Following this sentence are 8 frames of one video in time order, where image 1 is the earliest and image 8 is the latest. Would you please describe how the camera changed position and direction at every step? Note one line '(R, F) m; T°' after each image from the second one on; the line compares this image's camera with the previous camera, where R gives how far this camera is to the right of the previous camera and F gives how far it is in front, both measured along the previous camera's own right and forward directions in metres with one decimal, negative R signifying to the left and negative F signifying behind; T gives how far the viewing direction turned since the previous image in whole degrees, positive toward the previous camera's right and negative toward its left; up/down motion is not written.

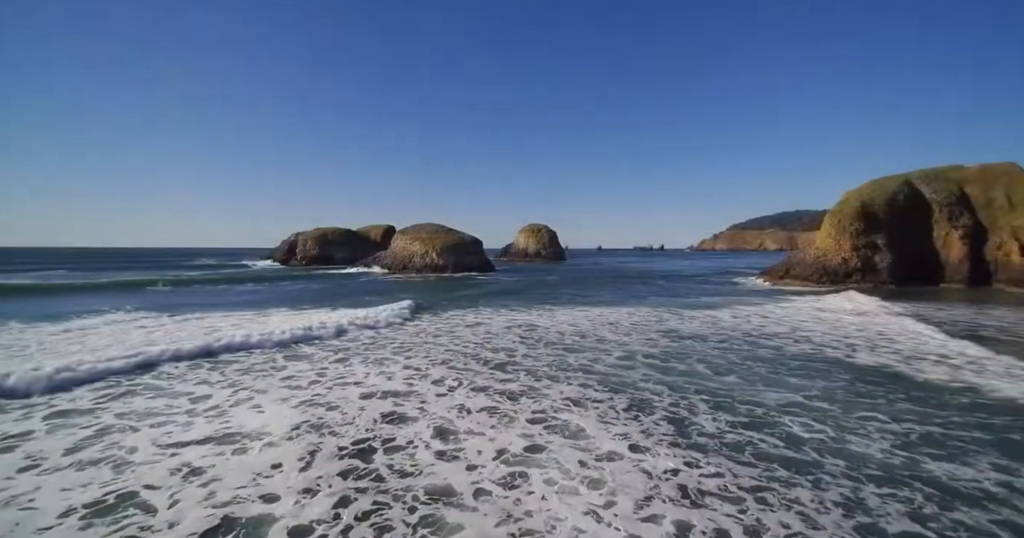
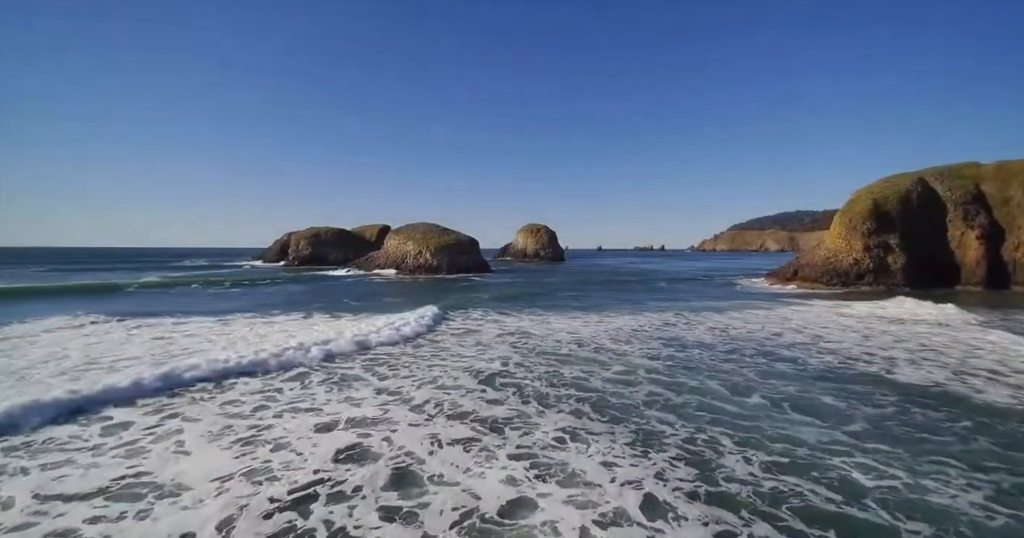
(+0.2, +1.6) m; 0°
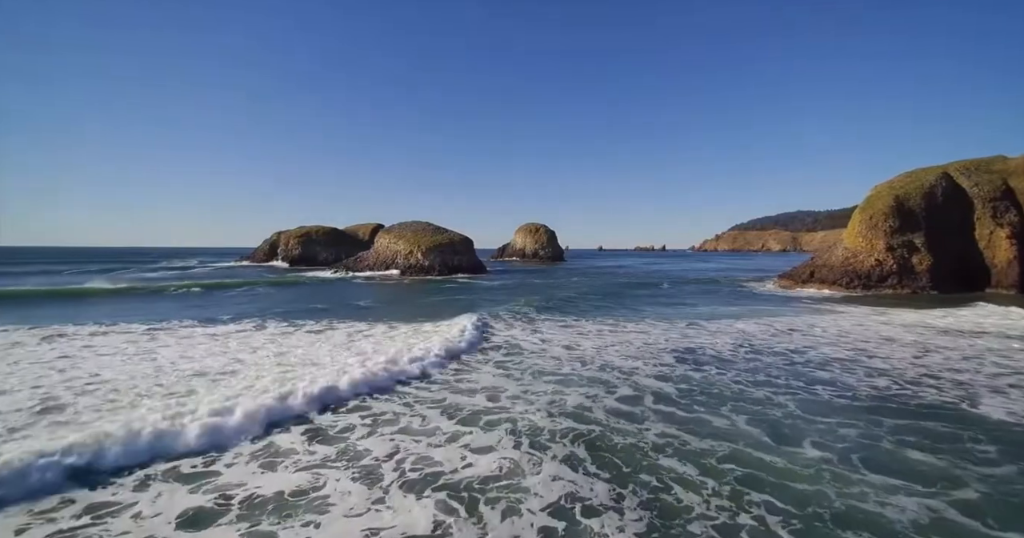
(+0.3, +2.3) m; 0°
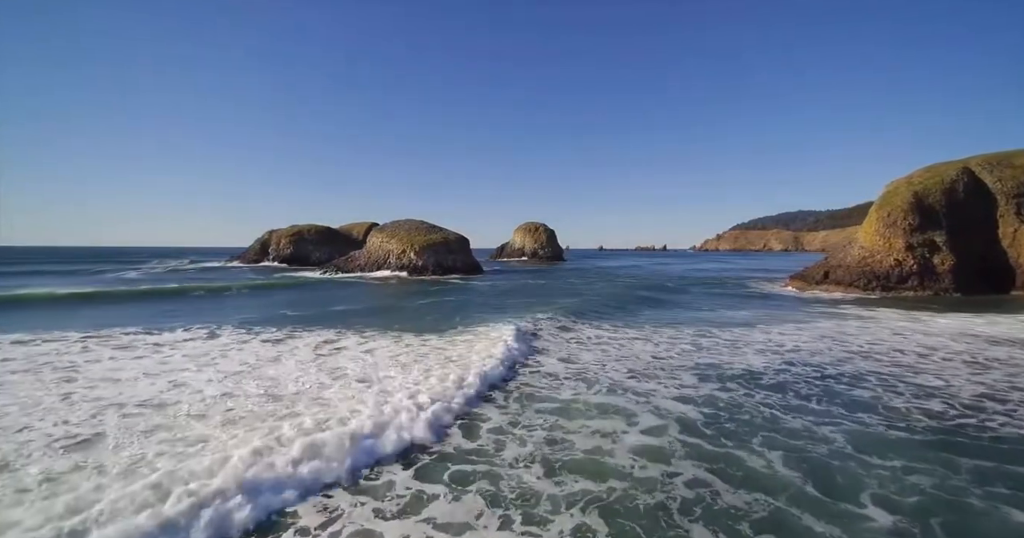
(+0.2, +1.8) m; 0°
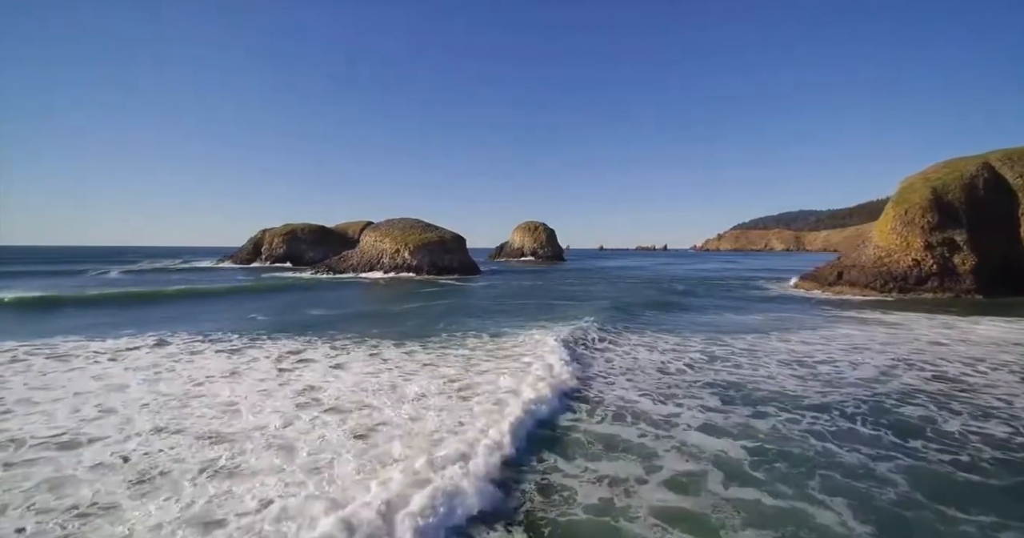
(+0.2, +1.5) m; 0°
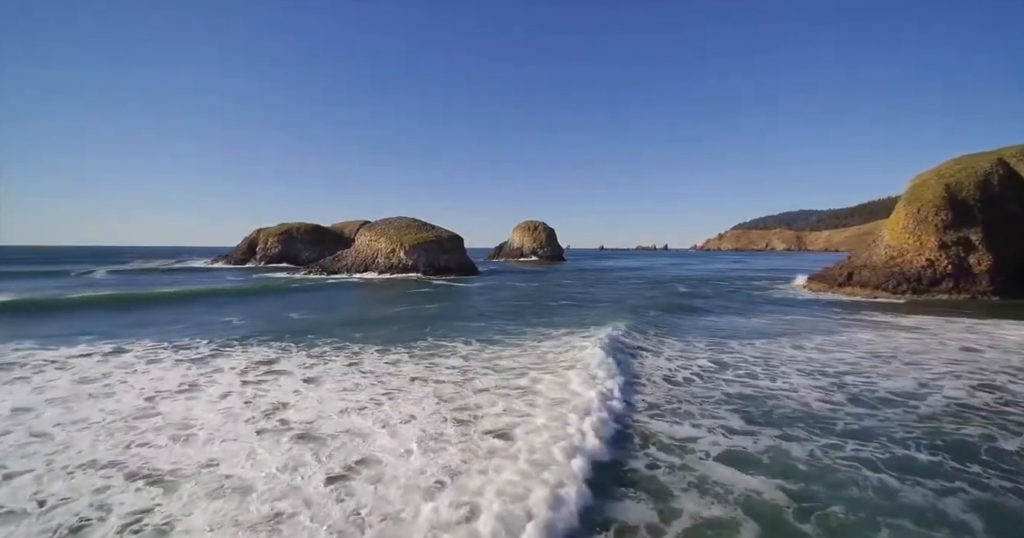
(+0.1, +1.0) m; 0°
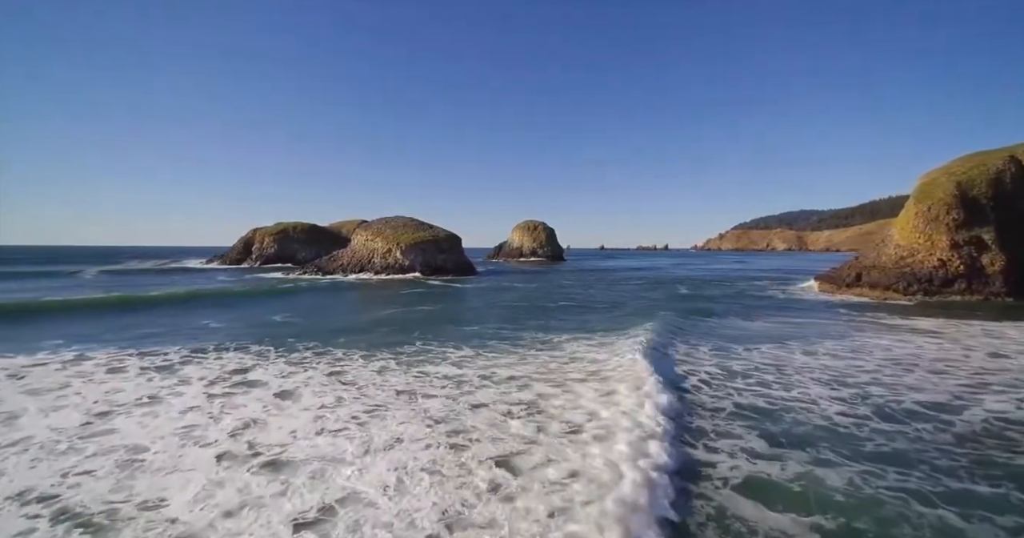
(+0.1, +0.8) m; 0°
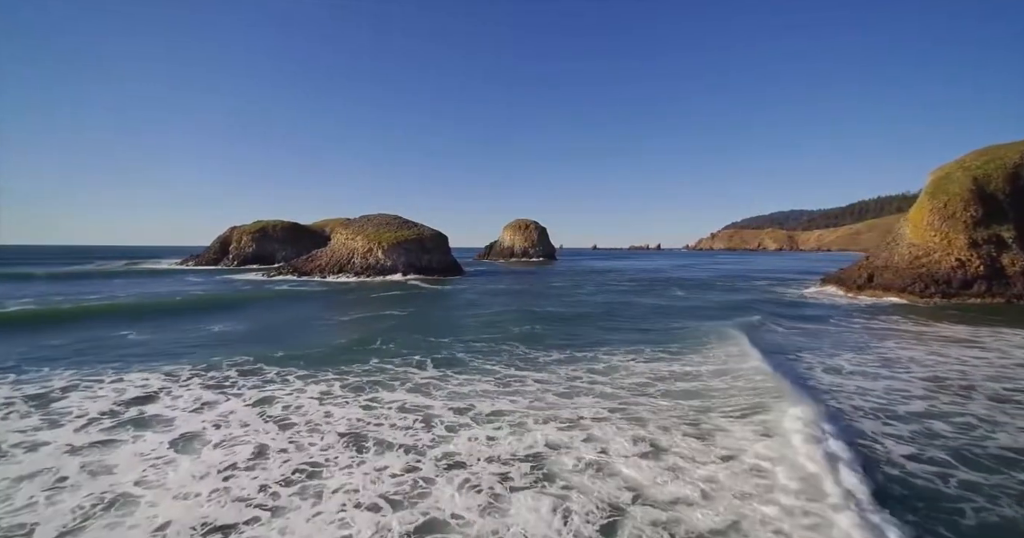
(+0.2, +2.0) m; +1°
